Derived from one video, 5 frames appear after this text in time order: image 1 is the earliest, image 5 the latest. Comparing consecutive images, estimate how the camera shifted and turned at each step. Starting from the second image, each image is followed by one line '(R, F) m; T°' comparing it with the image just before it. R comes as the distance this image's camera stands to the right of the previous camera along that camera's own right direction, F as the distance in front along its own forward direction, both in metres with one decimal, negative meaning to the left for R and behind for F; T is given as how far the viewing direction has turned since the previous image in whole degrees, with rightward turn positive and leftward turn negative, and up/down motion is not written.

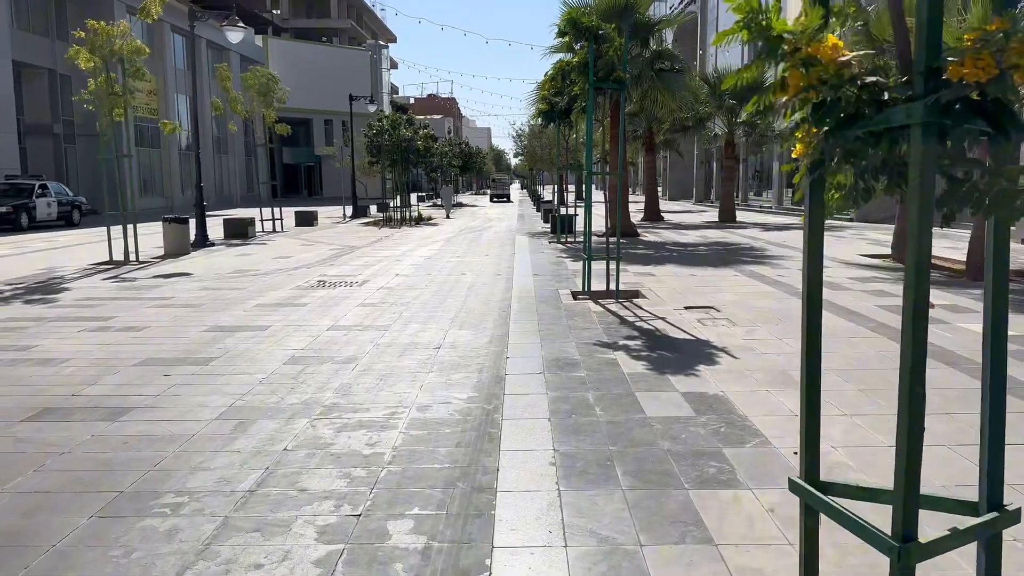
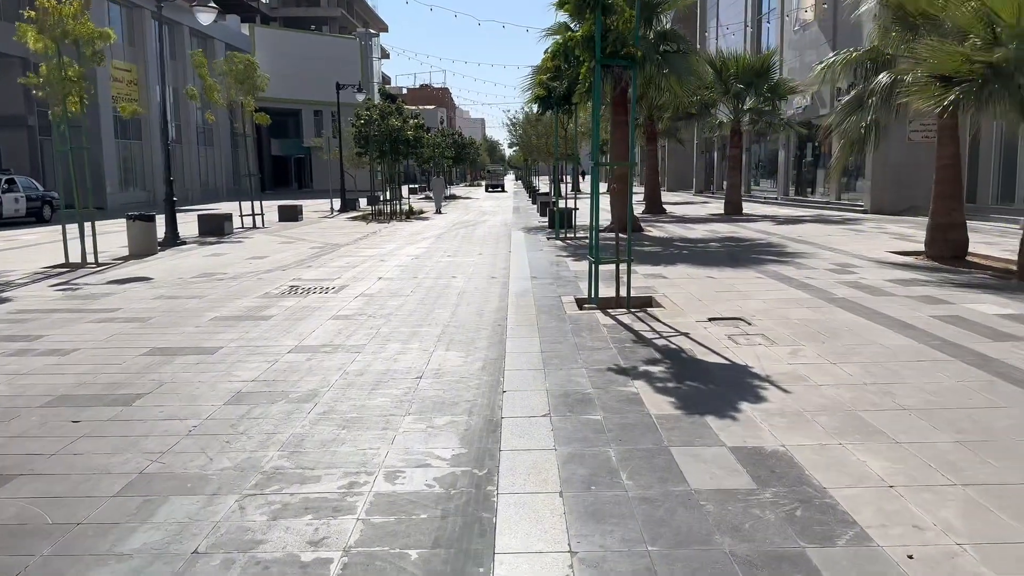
(0.0, +1.3) m; 0°
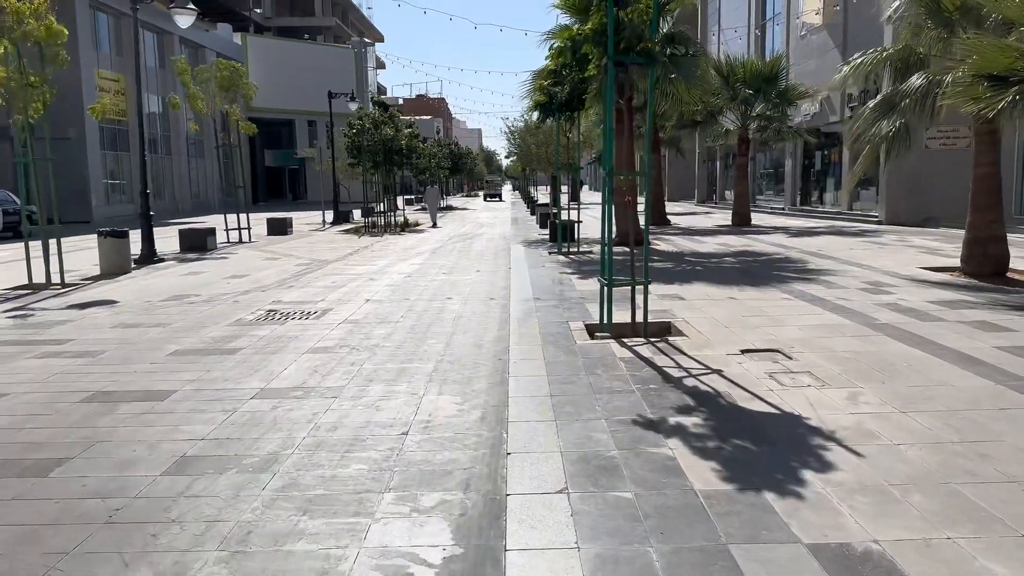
(0.0, +1.1) m; 0°
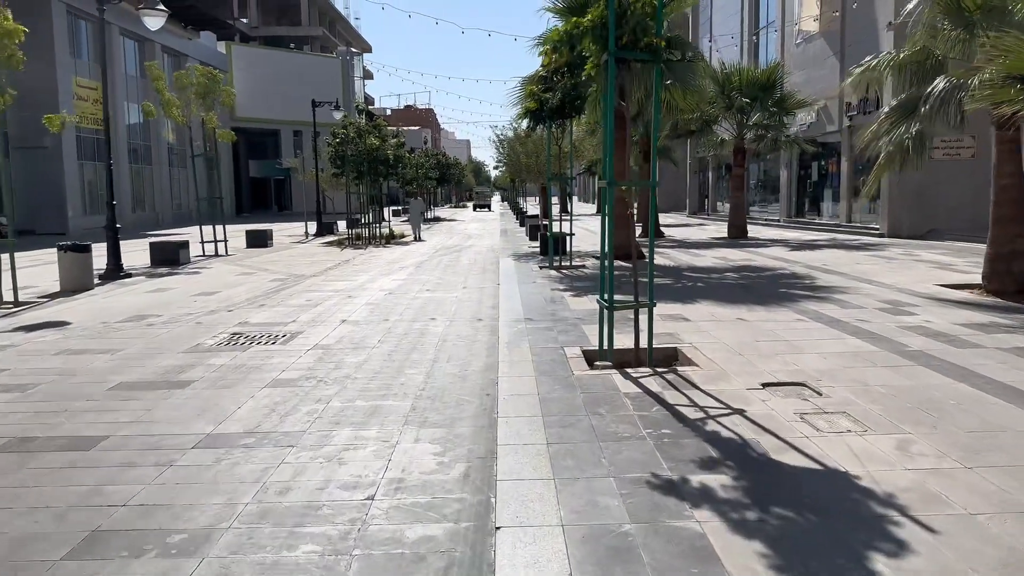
(0.0, +0.9) m; +1°
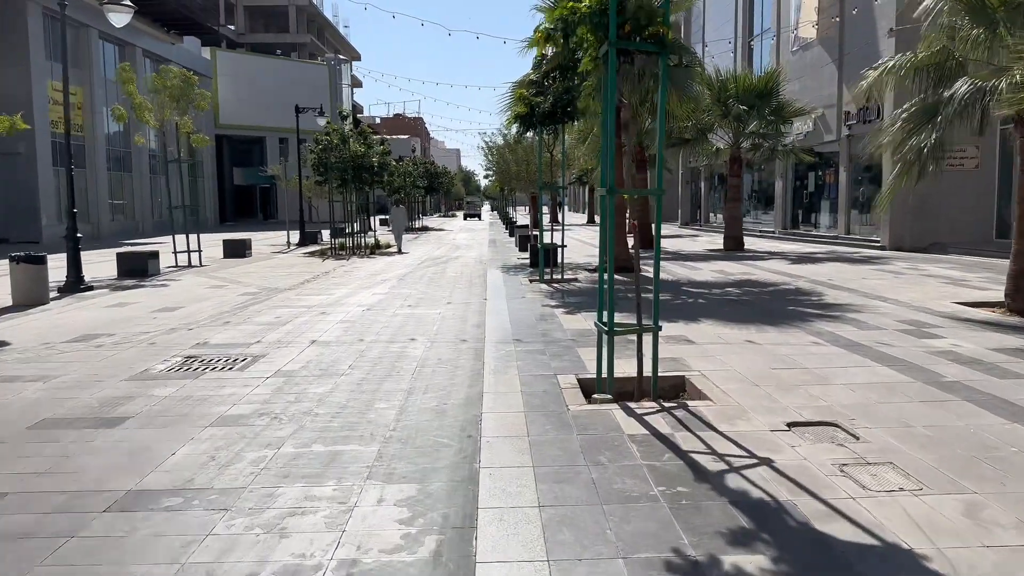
(0.0, +0.9) m; +1°
